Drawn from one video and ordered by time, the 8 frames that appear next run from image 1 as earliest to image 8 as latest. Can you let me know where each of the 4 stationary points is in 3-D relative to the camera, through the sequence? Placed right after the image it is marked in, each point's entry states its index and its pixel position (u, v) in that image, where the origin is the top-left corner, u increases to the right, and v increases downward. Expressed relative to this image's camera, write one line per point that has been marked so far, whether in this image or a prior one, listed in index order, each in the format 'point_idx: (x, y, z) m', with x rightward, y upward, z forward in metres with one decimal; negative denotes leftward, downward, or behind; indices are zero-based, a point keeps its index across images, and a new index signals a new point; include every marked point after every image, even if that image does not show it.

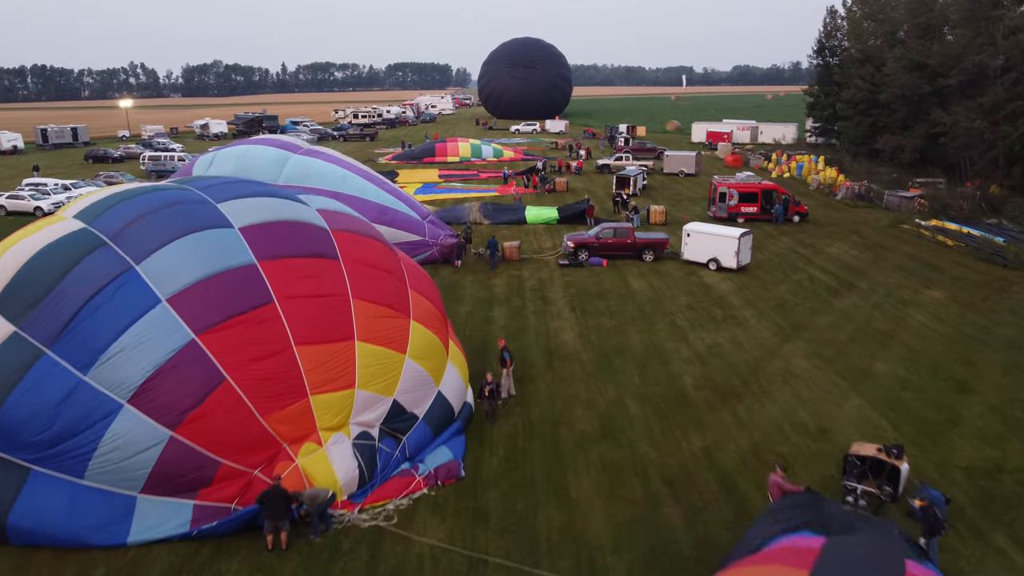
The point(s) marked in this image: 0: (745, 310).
0: (+5.7, -0.5, +19.4) m
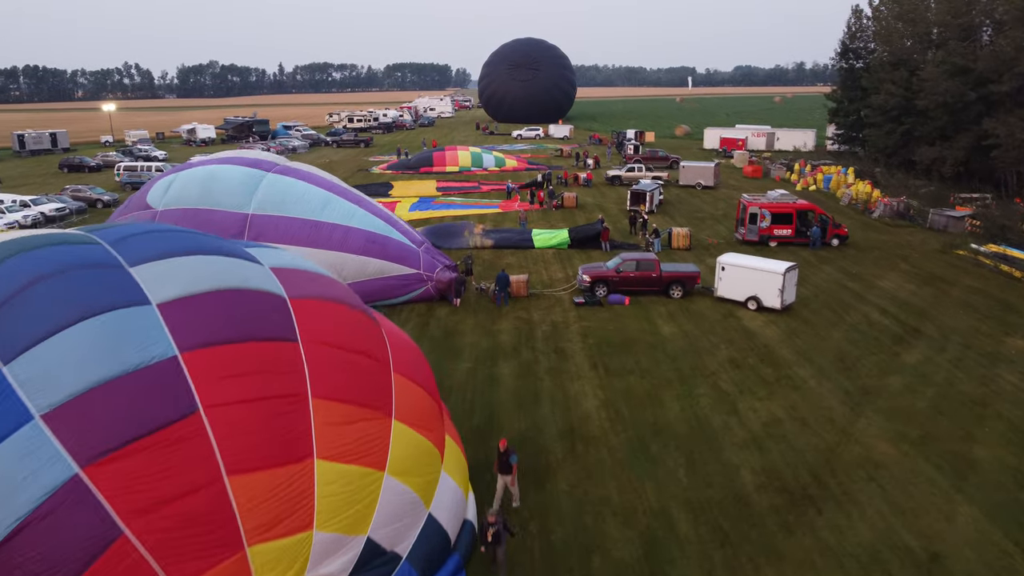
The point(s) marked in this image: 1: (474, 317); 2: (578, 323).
0: (+5.8, -1.6, +16.3) m
1: (-0.9, -0.7, +19.2) m
2: (+1.5, -0.8, +18.7) m
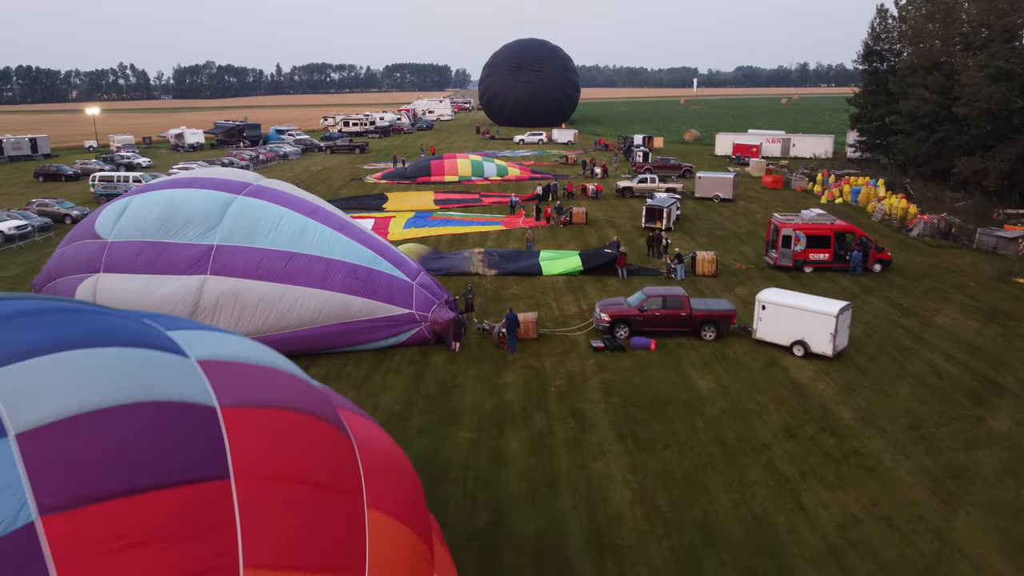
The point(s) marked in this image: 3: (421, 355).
0: (+6.0, -2.5, +13.5) m
1: (-0.7, -1.6, +16.5) m
2: (+1.7, -1.7, +16.0) m
3: (-2.0, -1.5, +17.3) m
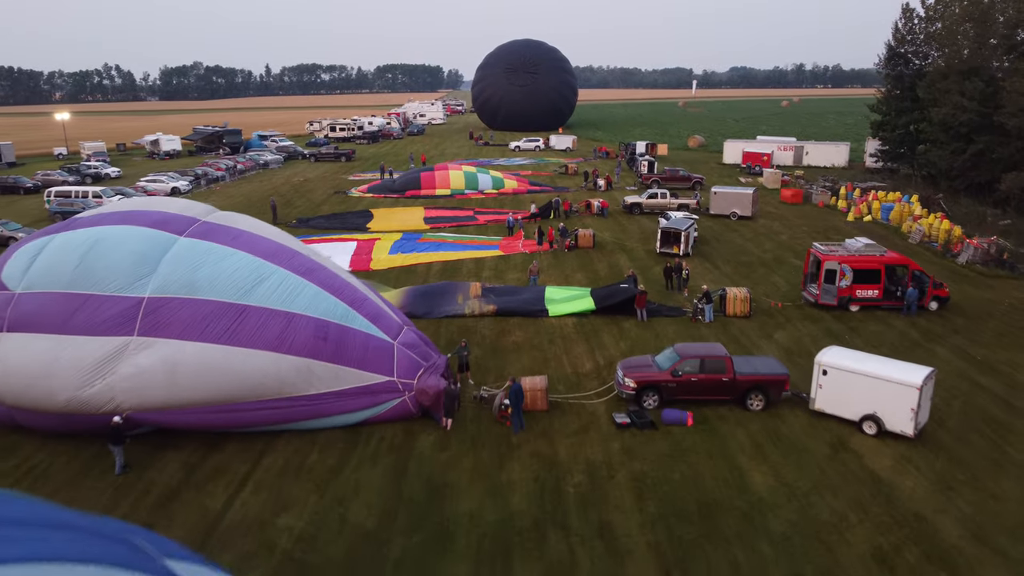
0: (+6.1, -3.6, +10.3) m
1: (-0.6, -2.7, +13.2) m
2: (+1.8, -2.8, +12.7) m
3: (-1.9, -2.6, +14.0) m
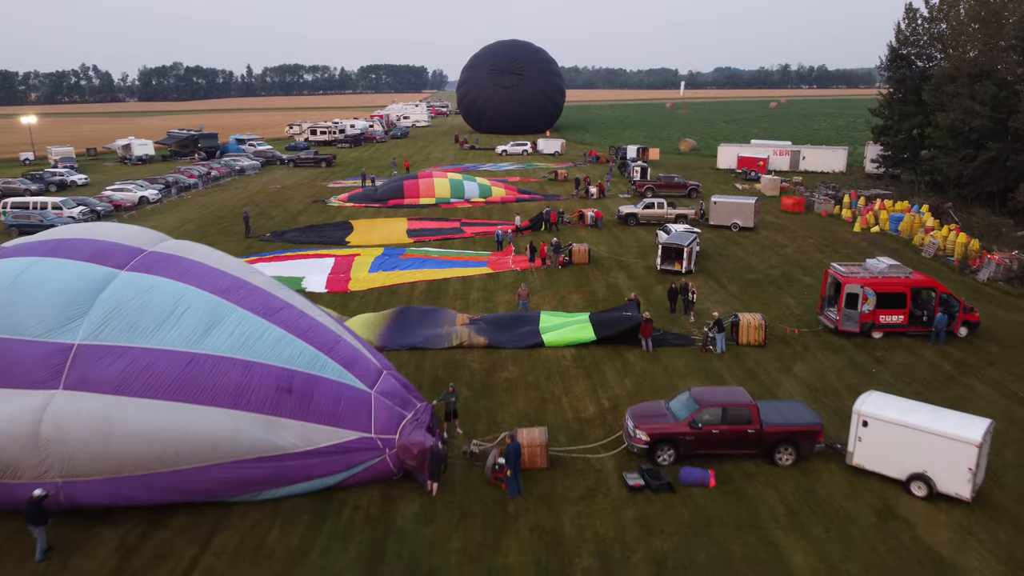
0: (+6.1, -4.2, +8.5) m
1: (-0.7, -3.3, +11.2) m
2: (+1.8, -3.4, +10.8) m
3: (-1.9, -3.2, +12.0) m
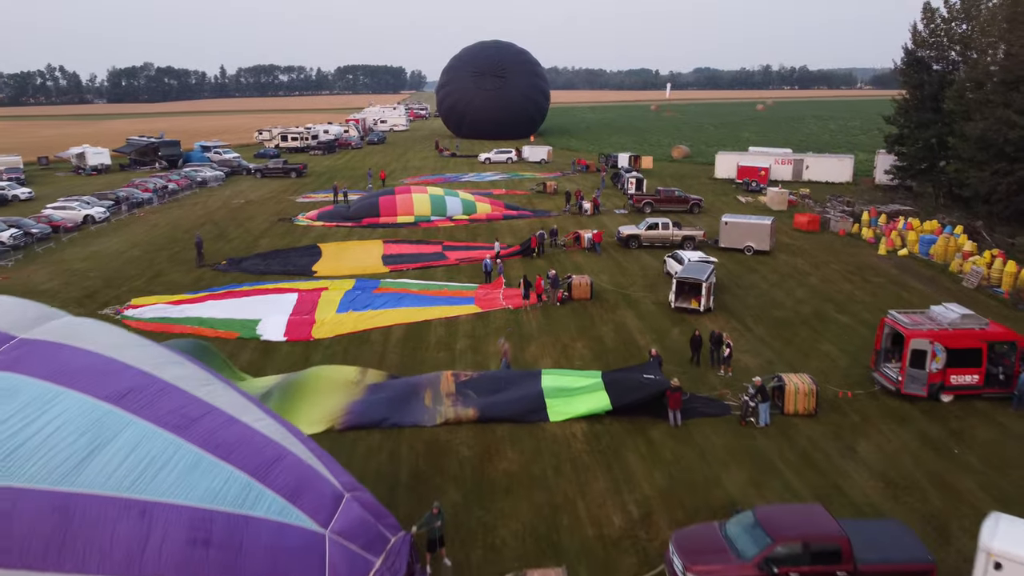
0: (+6.3, -5.3, +5.2) m
1: (-0.6, -4.4, +7.8) m
2: (+1.9, -4.5, +7.5) m
3: (-1.8, -4.3, +8.5) m
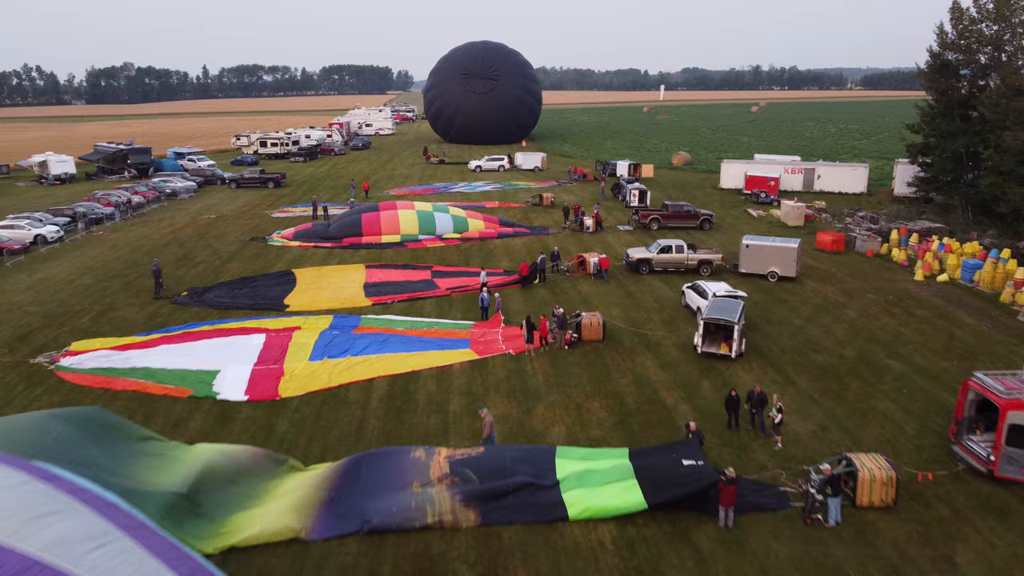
0: (+6.6, -6.3, +2.3) m
1: (-0.3, -5.5, +4.8) m
2: (+2.2, -5.5, +4.5) m
3: (-1.6, -5.3, +5.5) m
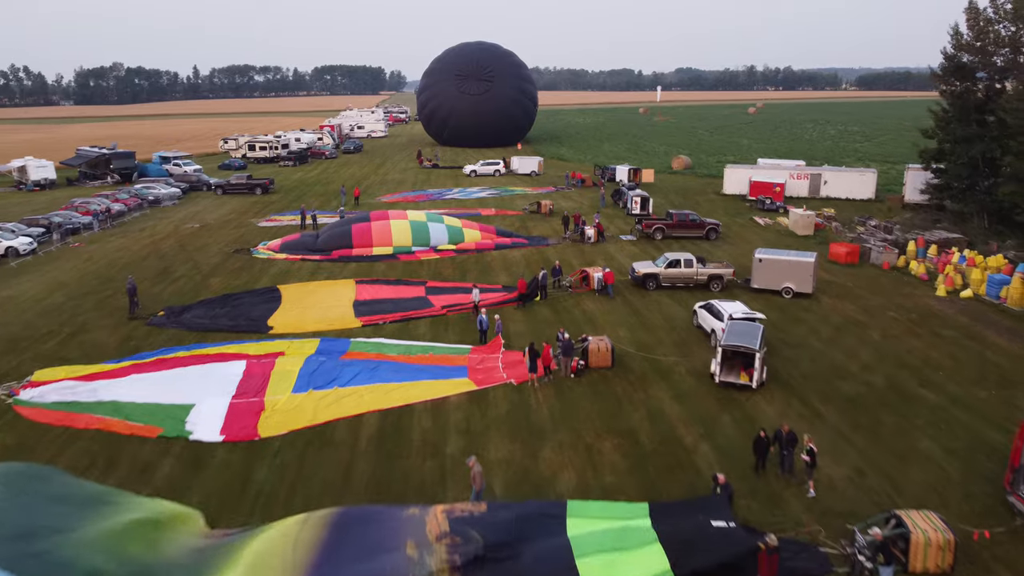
0: (+6.8, -6.8, +0.9) m
1: (-0.1, -6.0, +3.3) m
2: (+2.3, -6.1, +3.0) m
3: (-1.4, -5.9, +4.0) m
